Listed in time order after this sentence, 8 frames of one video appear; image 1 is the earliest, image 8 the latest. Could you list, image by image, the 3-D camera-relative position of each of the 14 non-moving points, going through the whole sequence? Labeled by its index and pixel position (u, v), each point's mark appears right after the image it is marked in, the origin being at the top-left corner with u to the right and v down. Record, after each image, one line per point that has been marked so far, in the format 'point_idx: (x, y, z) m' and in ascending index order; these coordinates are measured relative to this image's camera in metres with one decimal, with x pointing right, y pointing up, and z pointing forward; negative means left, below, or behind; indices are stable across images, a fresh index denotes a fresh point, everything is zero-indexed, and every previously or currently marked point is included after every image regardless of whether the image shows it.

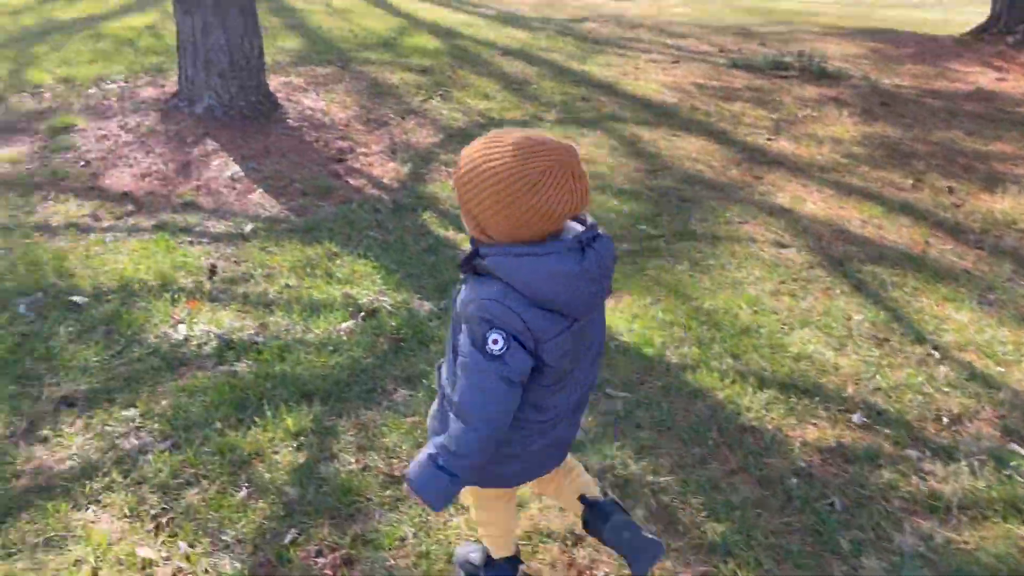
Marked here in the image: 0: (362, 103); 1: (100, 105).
0: (-1.2, +1.5, +6.7) m
1: (-3.2, +1.4, +6.6) m
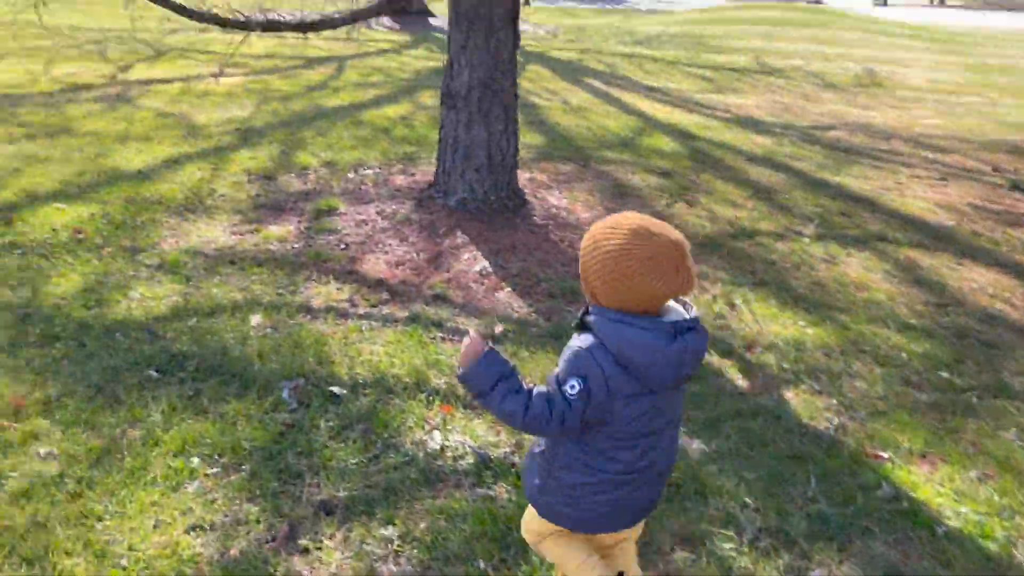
0: (+0.8, +0.7, +6.6) m
1: (-1.3, +0.8, +6.9) m
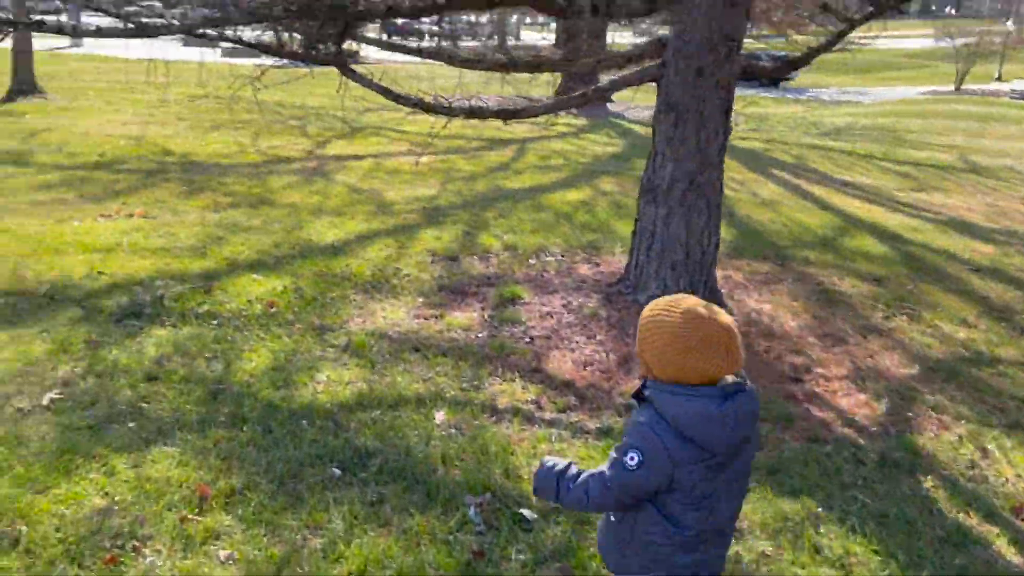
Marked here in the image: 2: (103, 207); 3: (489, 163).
0: (+2.2, -0.2, +6.0) m
1: (+0.2, +0.1, +6.7) m
2: (-4.3, +0.9, +8.8) m
3: (-0.4, +1.9, +13.0) m
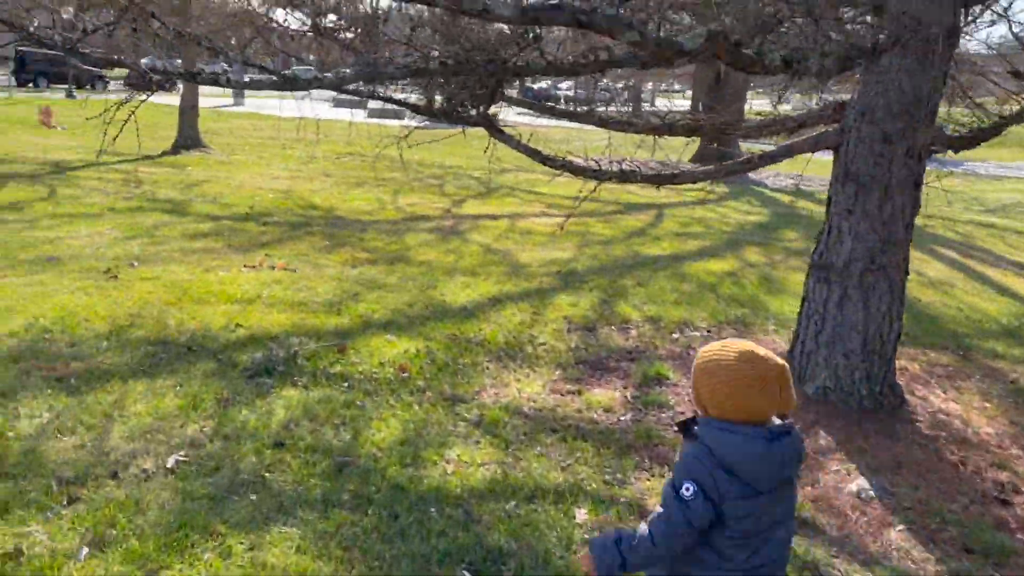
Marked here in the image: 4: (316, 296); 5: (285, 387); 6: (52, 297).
0: (+3.1, -0.8, +5.2) m
1: (+1.3, -0.5, +6.2) m
2: (-2.8, +0.3, +8.9) m
3: (+1.7, +0.9, +12.6) m
4: (-1.7, -0.1, +7.4) m
5: (-1.4, -0.6, +5.0) m
6: (-3.7, -0.1, +6.8) m
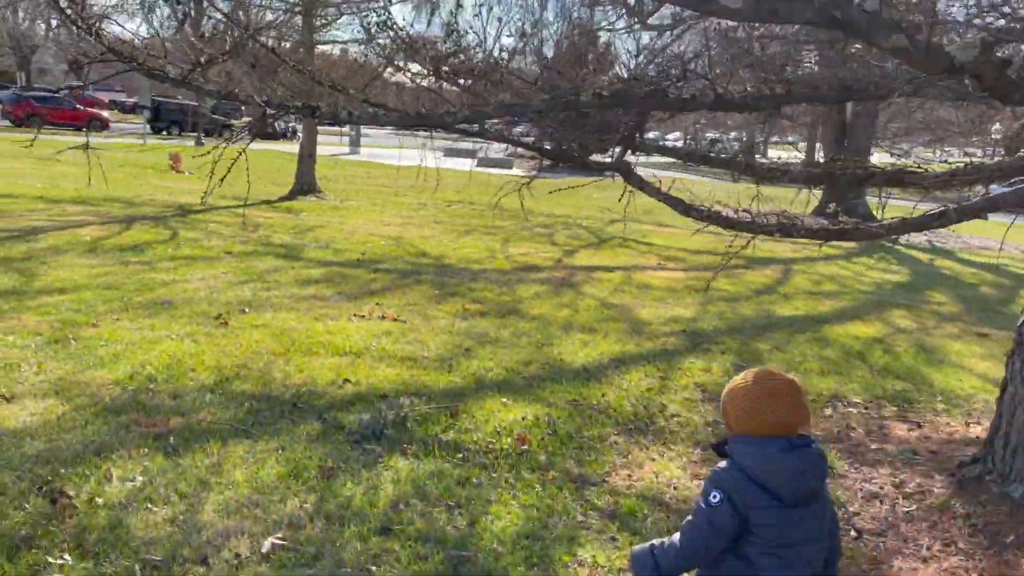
0: (+3.8, -1.2, +4.1) m
1: (+2.1, -1.0, +5.3) m
2: (-1.6, -0.2, +8.6) m
3: (+3.4, 0.0, +11.7) m
4: (-0.7, -0.5, +7.0) m
5: (-0.6, -0.9, +4.5) m
6: (-2.7, -0.4, +6.5) m
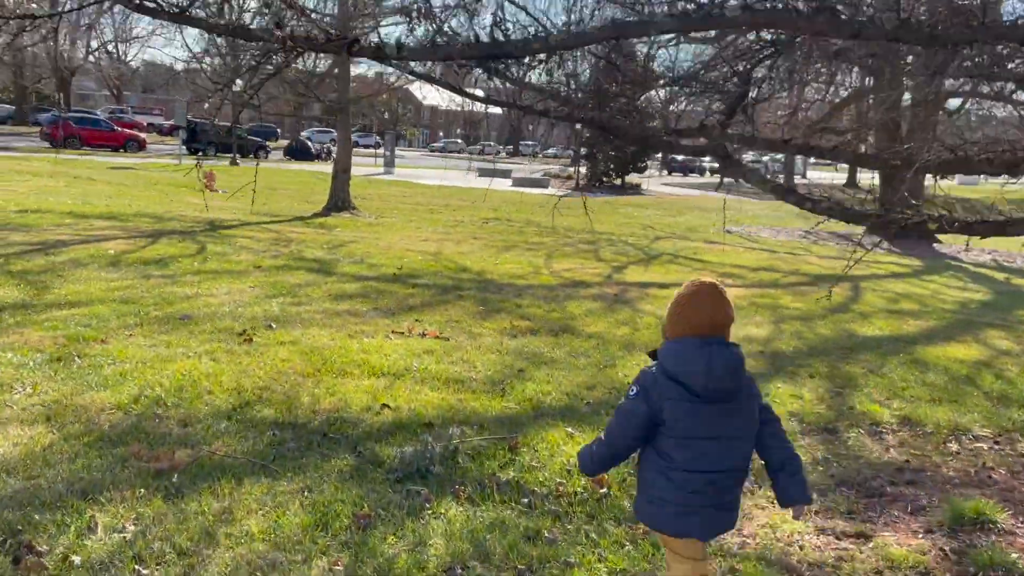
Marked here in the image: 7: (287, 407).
0: (+4.1, -1.2, +3.1) m
1: (+2.5, -1.0, +4.4) m
2: (-1.1, -0.3, +7.8) m
3: (+4.0, -0.2, +10.7) m
4: (-0.3, -0.6, +6.1) m
5: (-0.3, -0.9, +3.7) m
6: (-2.3, -0.5, +5.8) m
7: (-1.4, -0.7, +5.0) m
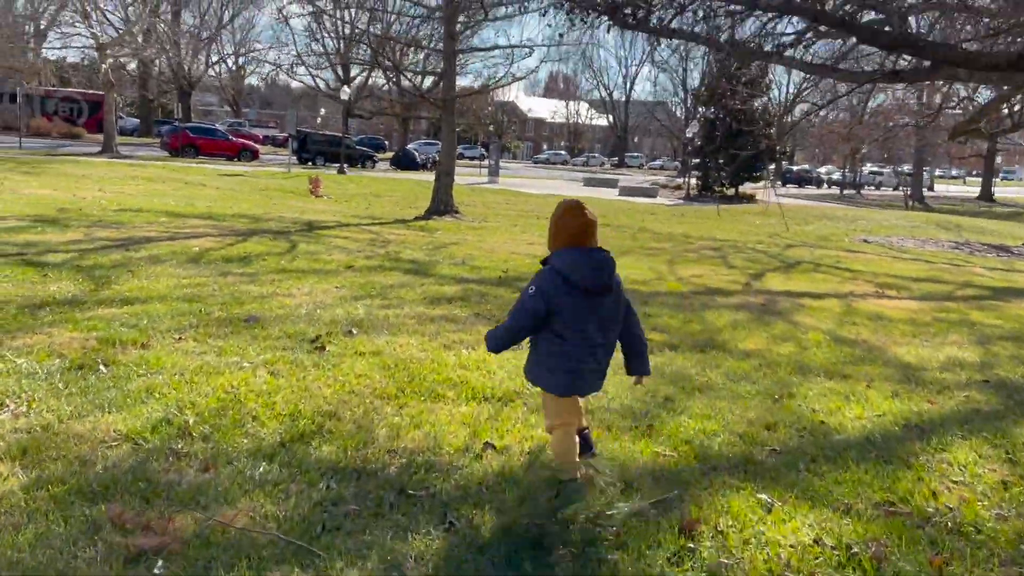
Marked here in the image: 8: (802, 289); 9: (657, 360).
0: (+4.5, -1.3, +1.1) m
1: (+3.0, -1.0, +2.5) m
2: (-0.1, -0.3, +6.4) m
3: (+5.3, -0.3, +8.7) m
4: (+0.5, -0.6, +4.6) m
5: (+0.2, -0.9, +2.2) m
6: (-1.6, -0.5, +4.5) m
7: (-0.7, -0.7, +3.6) m
8: (+3.6, 0.0, +10.3) m
9: (+1.0, -0.5, +5.7) m
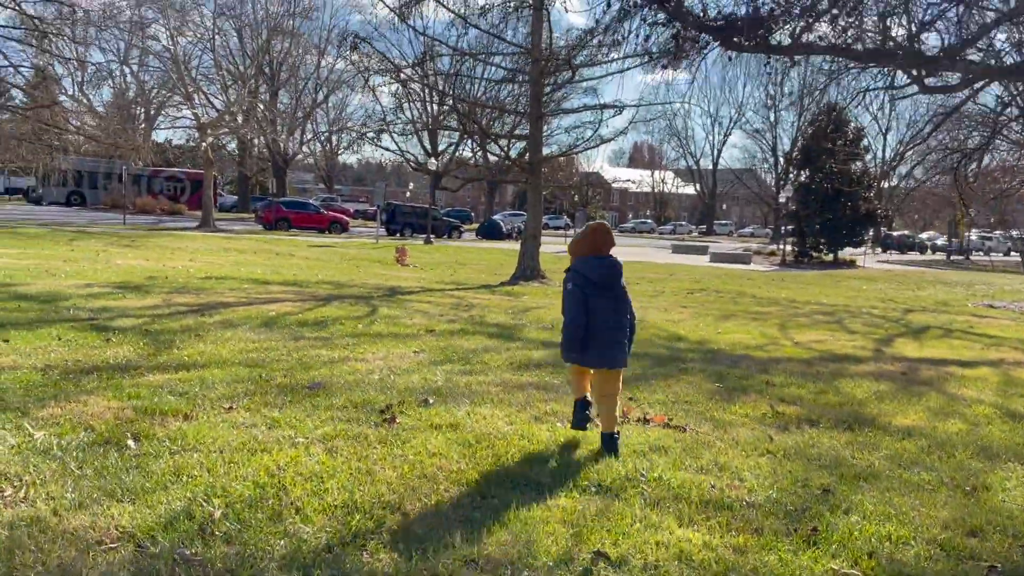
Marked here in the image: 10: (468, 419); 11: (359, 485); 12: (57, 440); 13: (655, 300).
0: (+4.6, -1.2, -0.4) m
1: (+3.3, -1.1, +1.2) m
2: (+0.6, -0.7, +5.4) m
3: (+6.2, -0.9, +7.2) m
4: (+1.0, -0.9, +3.6) m
5: (+0.4, -0.9, +1.2) m
6: (-1.1, -0.7, +3.7) m
7: (-0.3, -0.9, +2.7) m
8: (+4.6, -0.7, +9.0) m
9: (+1.6, -0.8, +4.6) m
10: (-0.2, -0.7, +4.6) m
11: (-0.6, -0.8, +3.3) m
12: (-2.0, -0.7, +3.7) m
13: (+2.7, -0.2, +15.9) m
